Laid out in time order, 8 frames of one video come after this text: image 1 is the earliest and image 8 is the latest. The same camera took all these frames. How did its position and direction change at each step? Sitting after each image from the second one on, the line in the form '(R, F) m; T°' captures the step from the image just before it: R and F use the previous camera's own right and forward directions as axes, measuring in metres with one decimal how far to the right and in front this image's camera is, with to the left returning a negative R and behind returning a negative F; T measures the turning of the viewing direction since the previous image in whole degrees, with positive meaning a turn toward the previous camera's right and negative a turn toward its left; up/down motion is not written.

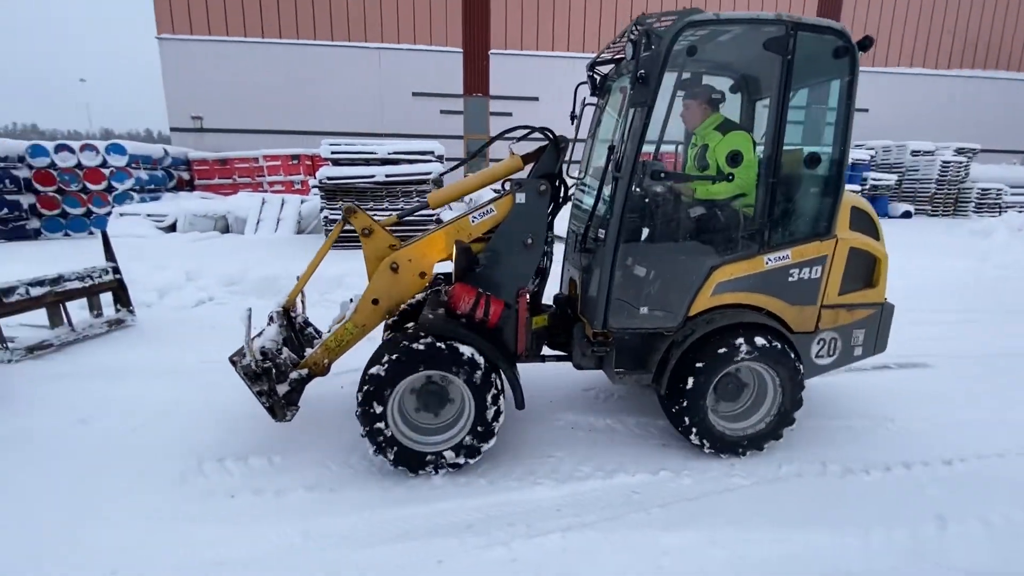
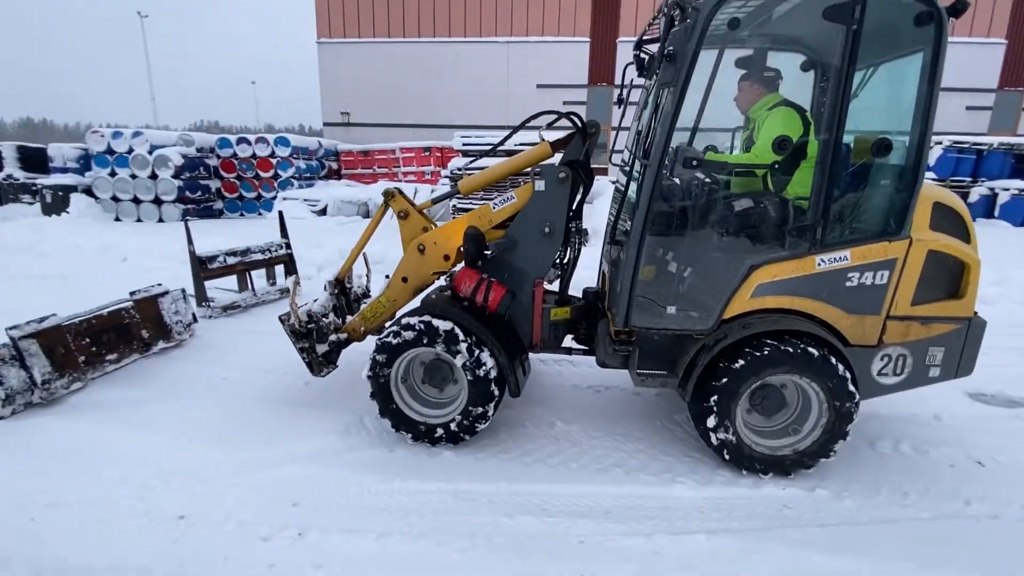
(+0.6, +0.1) m; -13°
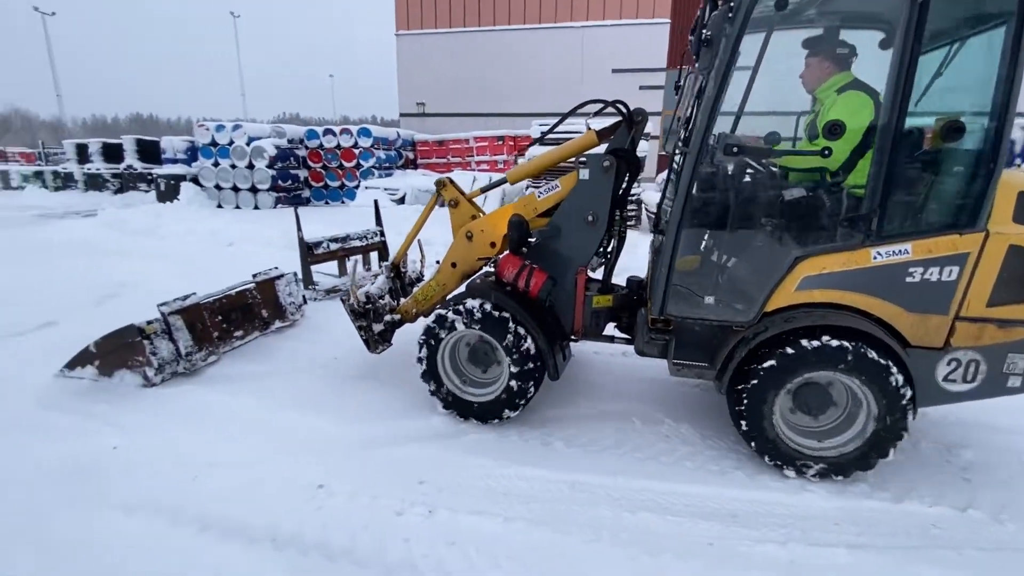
(+0.2, -0.1) m; -8°
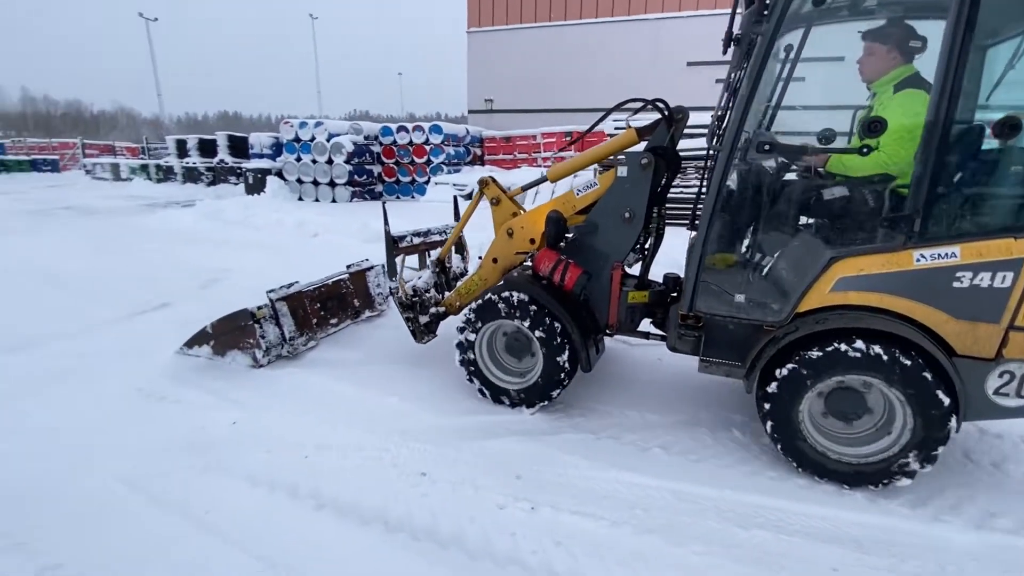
(+0.2, -0.1) m; -7°
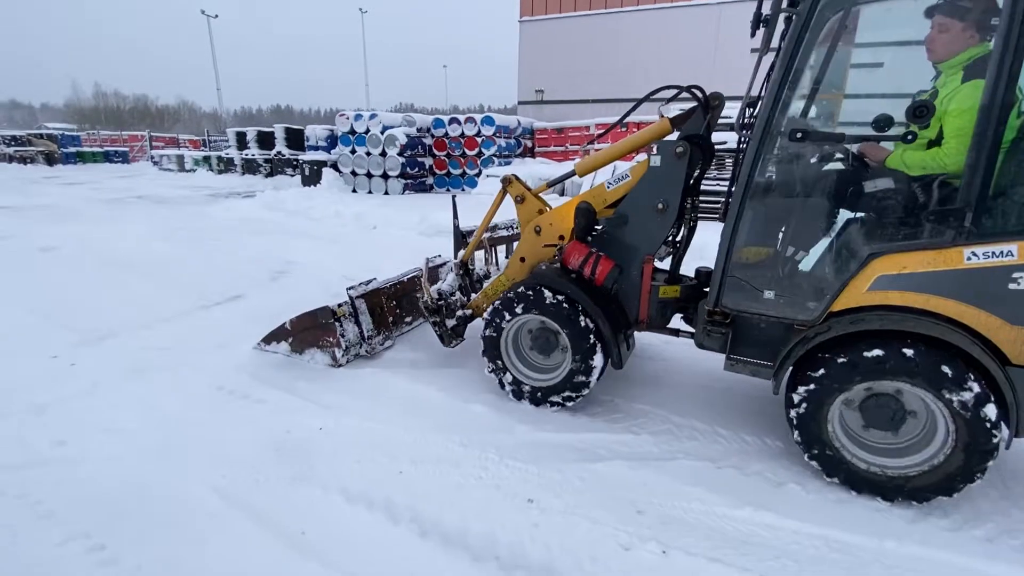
(+0.2, 0.0) m; -6°
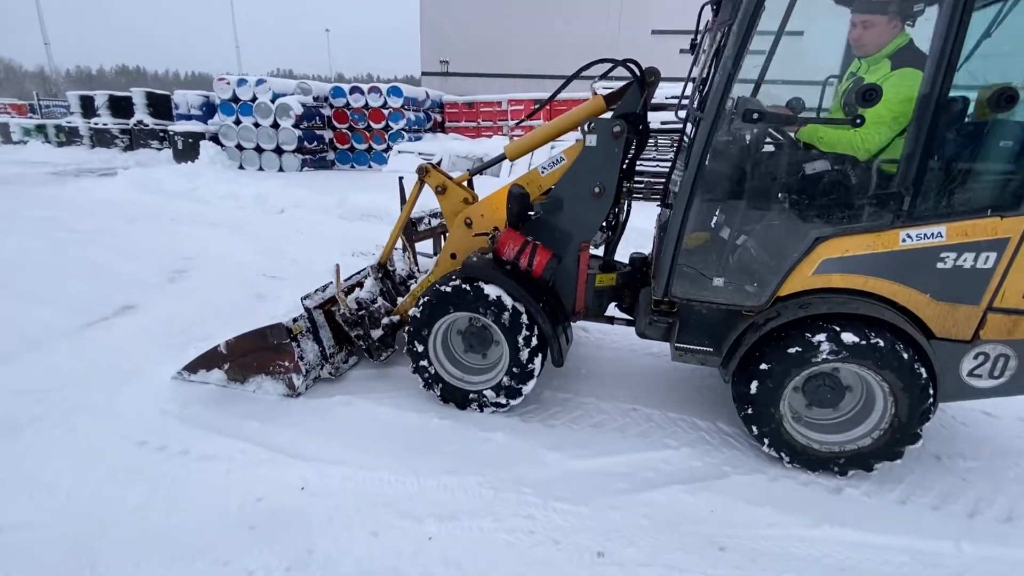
(-0.1, +0.3) m; +10°
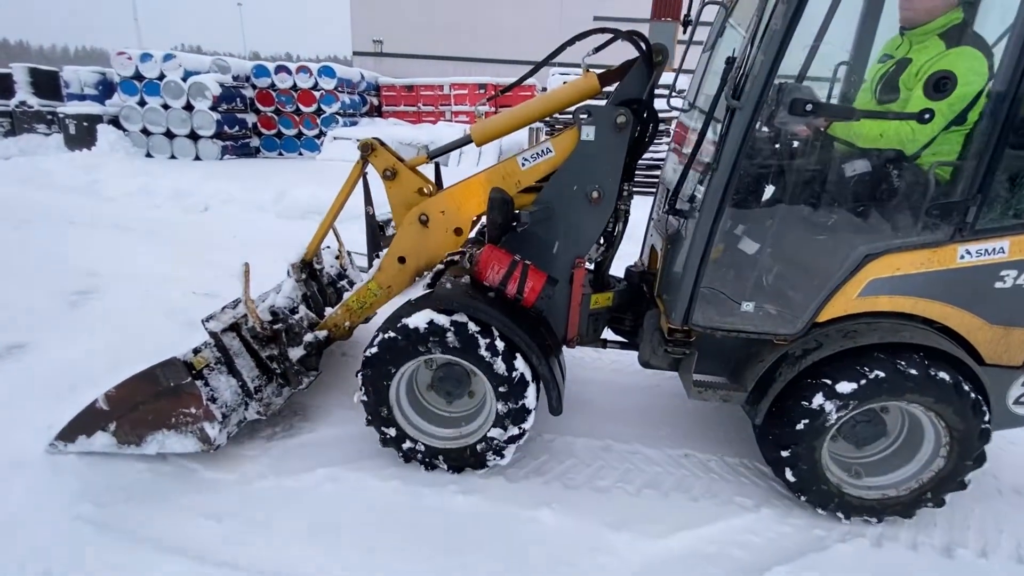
(-0.2, +0.5) m; +7°
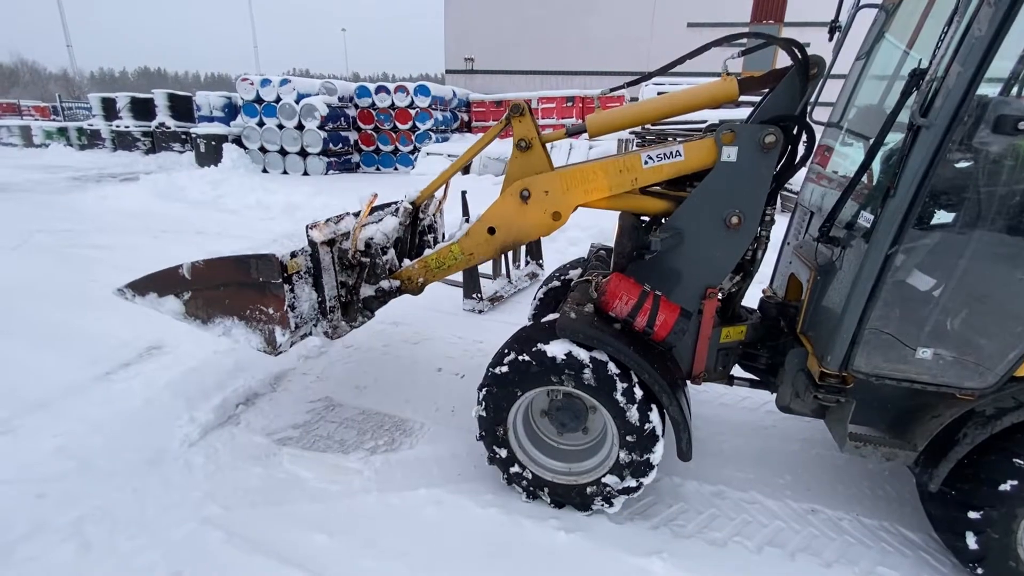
(-0.2, +0.1) m; -9°
